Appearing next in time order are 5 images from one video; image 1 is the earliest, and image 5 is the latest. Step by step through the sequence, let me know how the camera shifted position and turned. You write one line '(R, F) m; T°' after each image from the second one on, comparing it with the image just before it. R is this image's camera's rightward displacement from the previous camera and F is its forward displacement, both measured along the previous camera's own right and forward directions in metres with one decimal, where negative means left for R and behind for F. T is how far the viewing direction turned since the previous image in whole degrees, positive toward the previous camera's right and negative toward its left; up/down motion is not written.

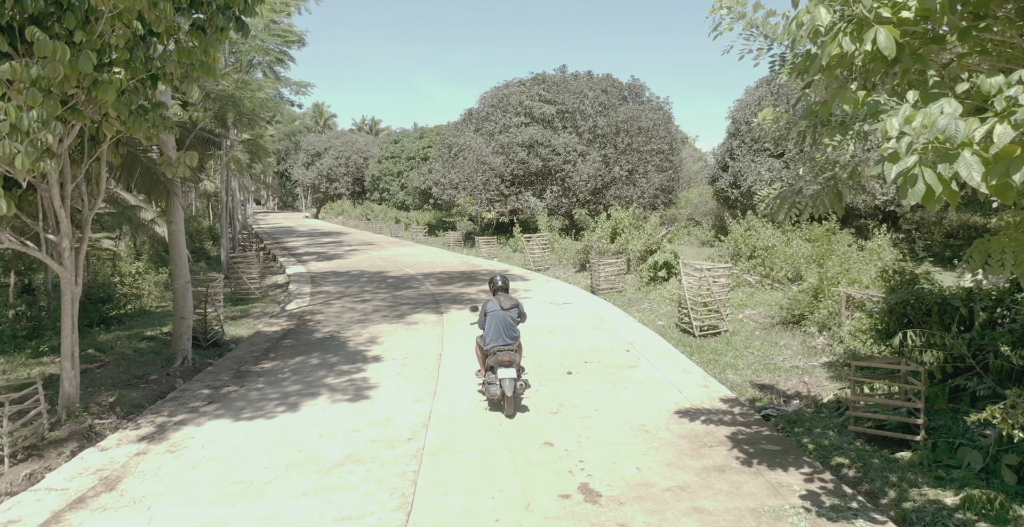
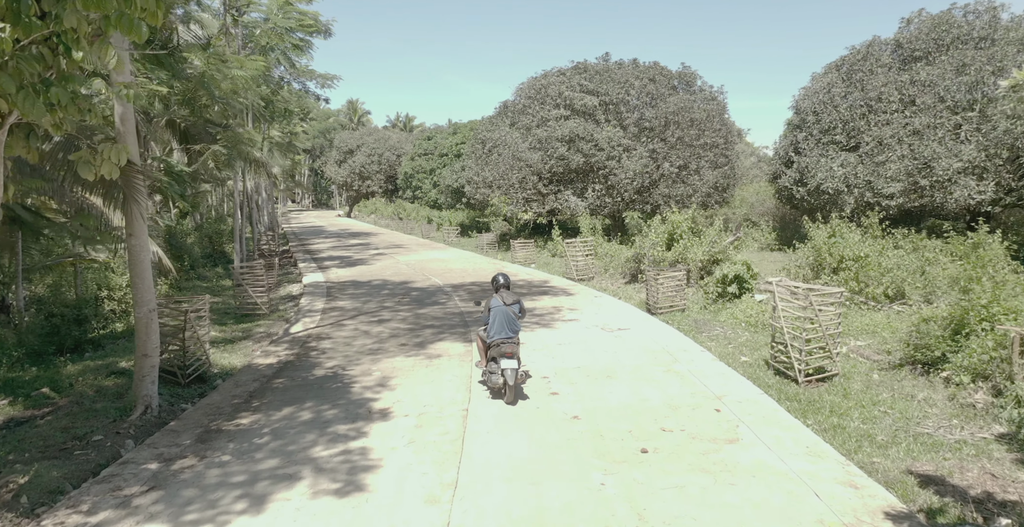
(-0.1, +1.9) m; -3°
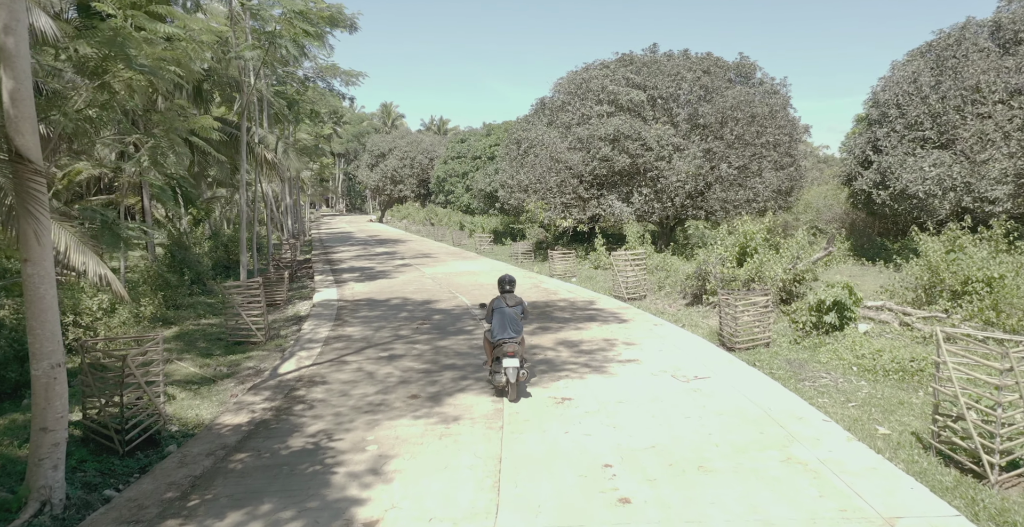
(-0.1, +2.1) m; -3°
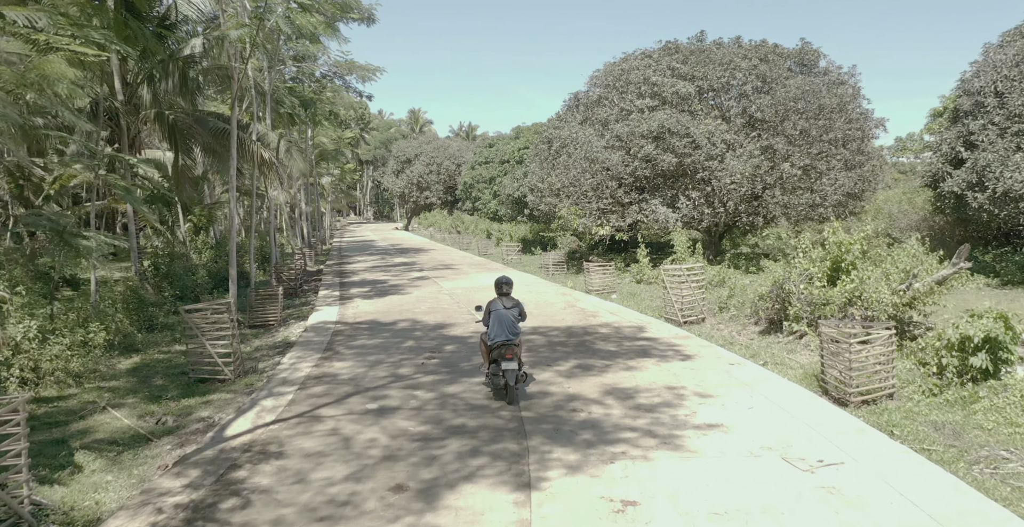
(0.0, +2.2) m; -3°
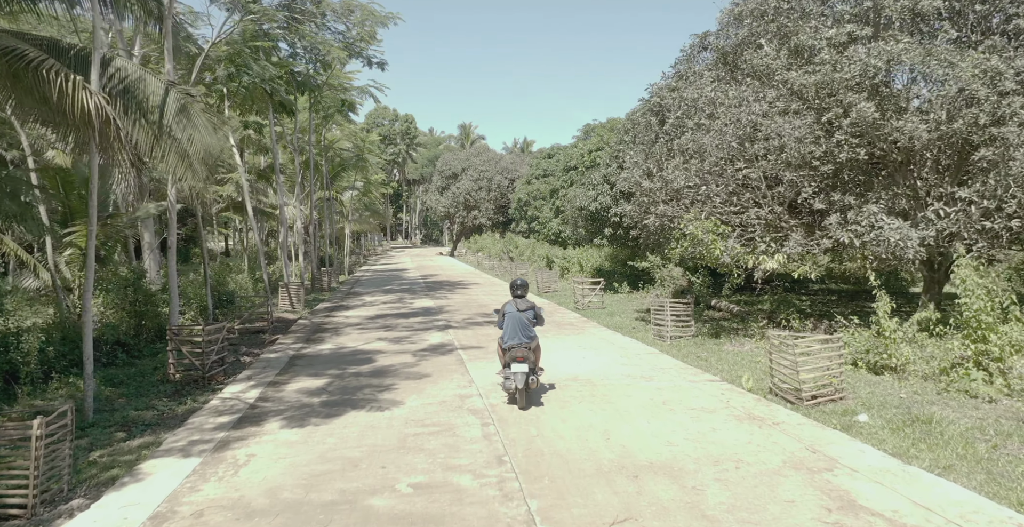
(-0.6, +8.1) m; -5°
